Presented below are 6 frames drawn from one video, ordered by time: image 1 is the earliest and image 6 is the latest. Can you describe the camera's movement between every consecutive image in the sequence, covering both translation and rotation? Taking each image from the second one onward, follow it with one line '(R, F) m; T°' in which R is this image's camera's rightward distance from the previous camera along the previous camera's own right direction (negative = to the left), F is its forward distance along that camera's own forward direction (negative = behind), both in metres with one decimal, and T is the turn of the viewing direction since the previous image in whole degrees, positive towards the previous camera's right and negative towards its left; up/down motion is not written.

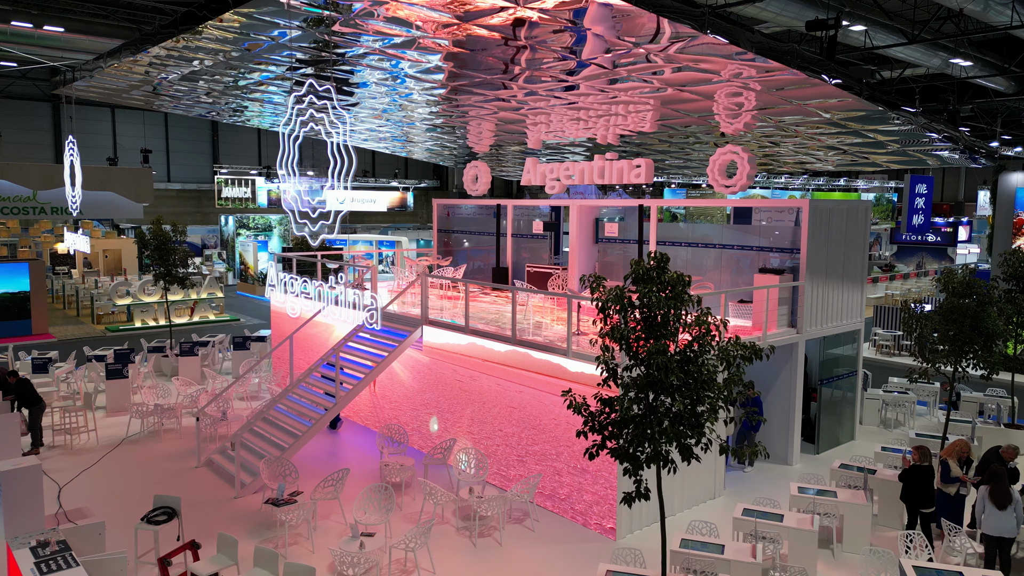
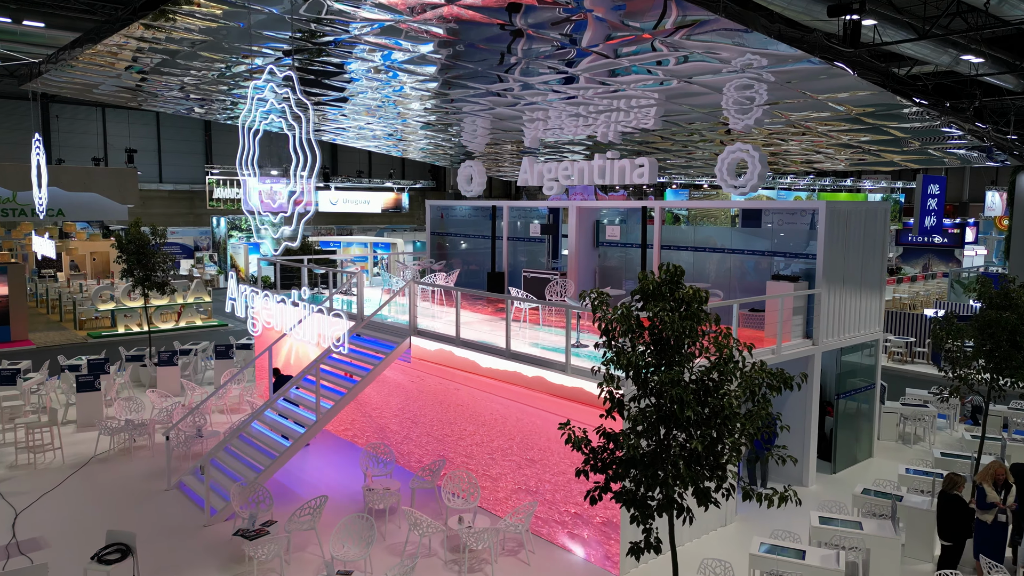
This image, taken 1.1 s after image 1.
(+0.1, +0.7) m; 0°
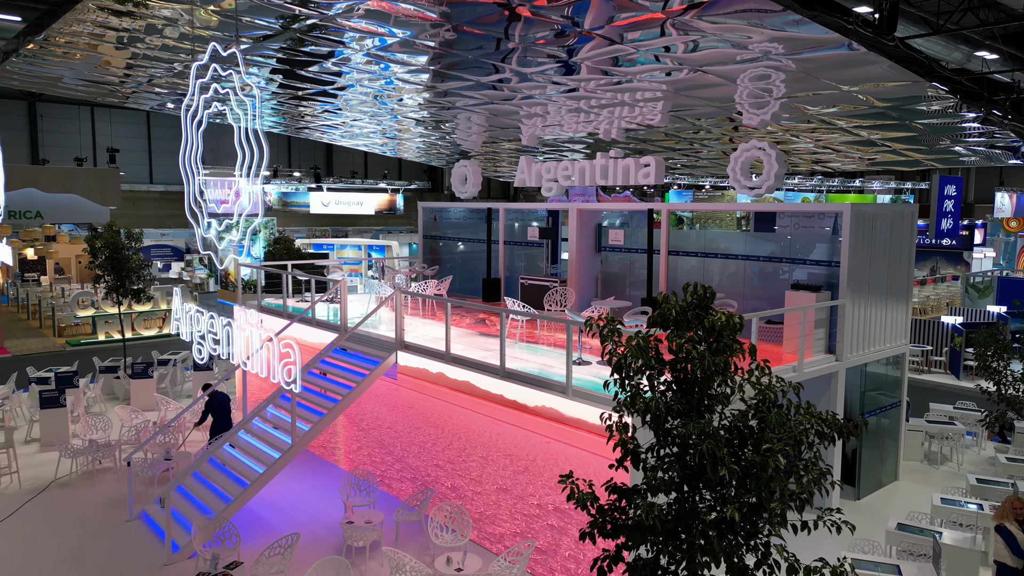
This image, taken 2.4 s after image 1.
(0.0, +0.8) m; 0°
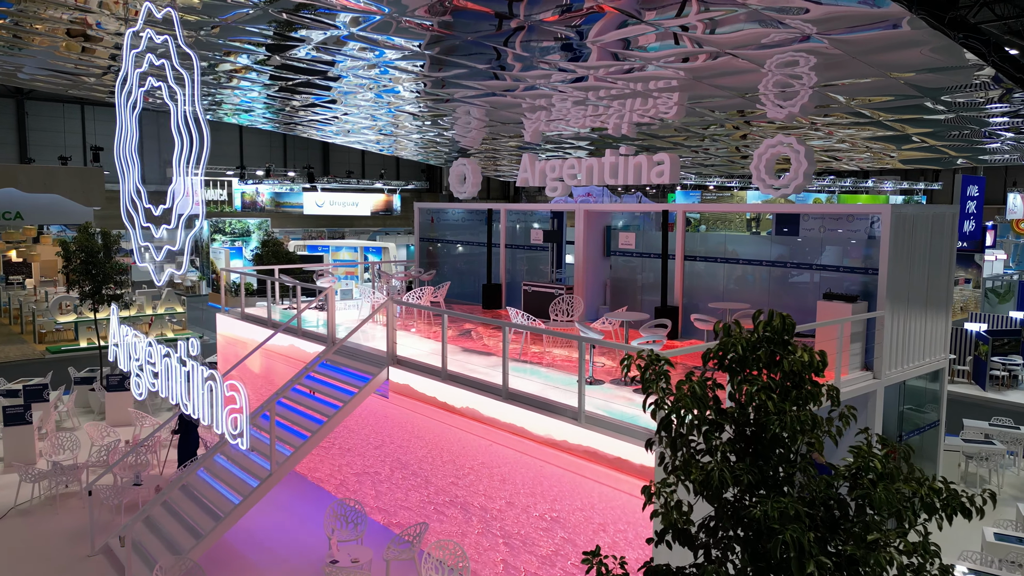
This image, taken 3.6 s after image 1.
(0.0, +0.8) m; 0°
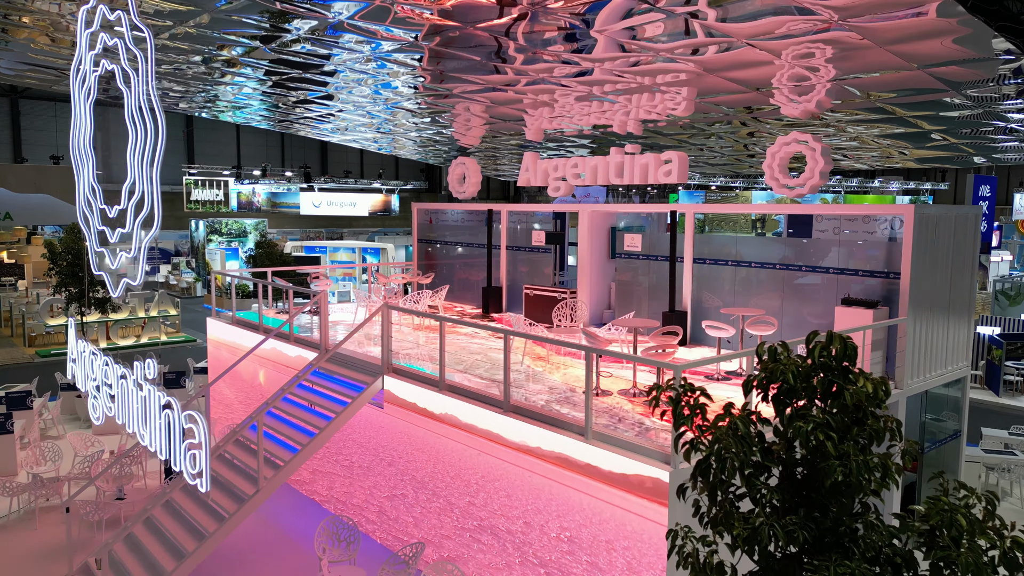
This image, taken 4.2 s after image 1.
(0.0, +0.4) m; 0°
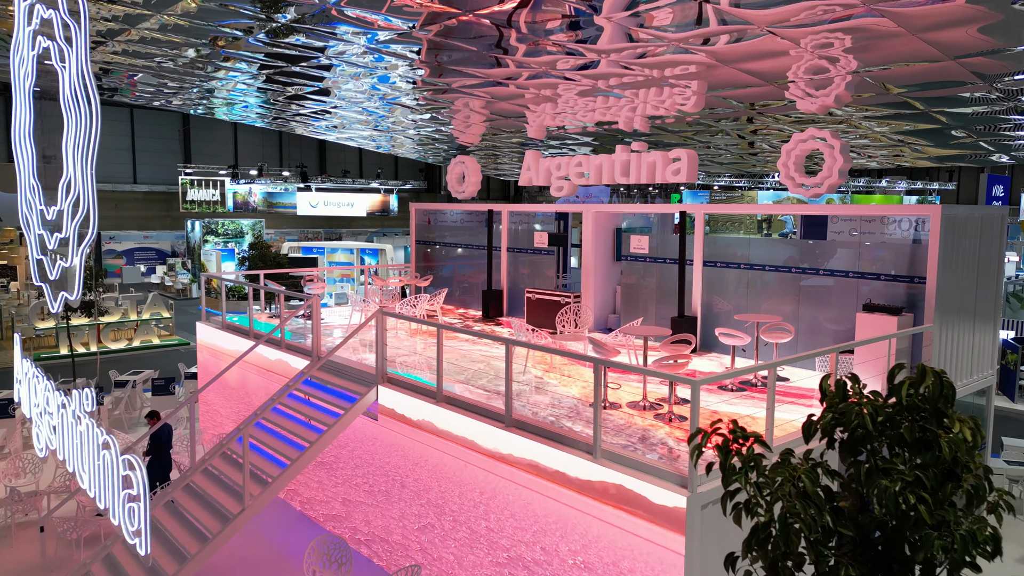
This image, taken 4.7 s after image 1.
(0.0, +0.4) m; 0°
